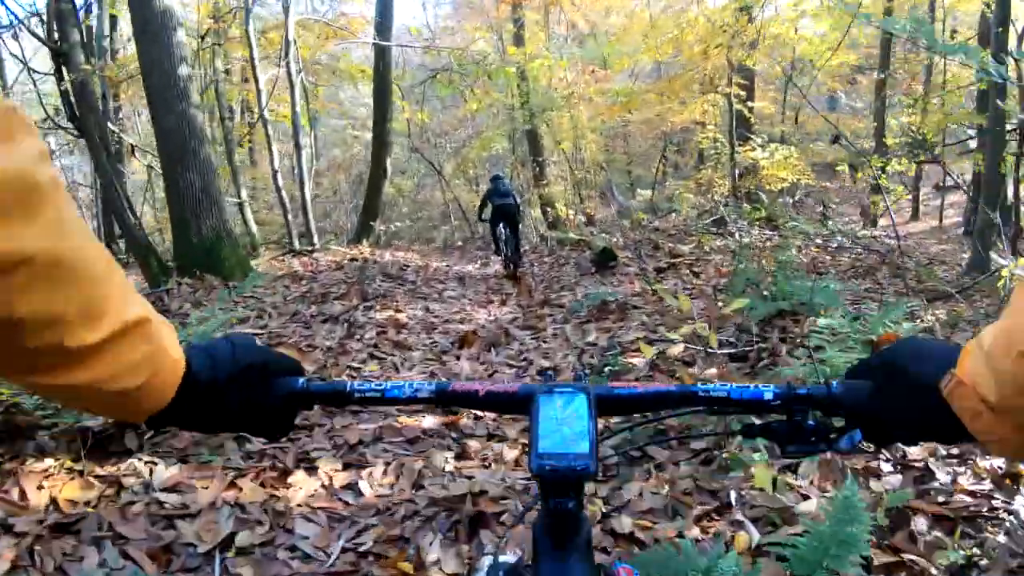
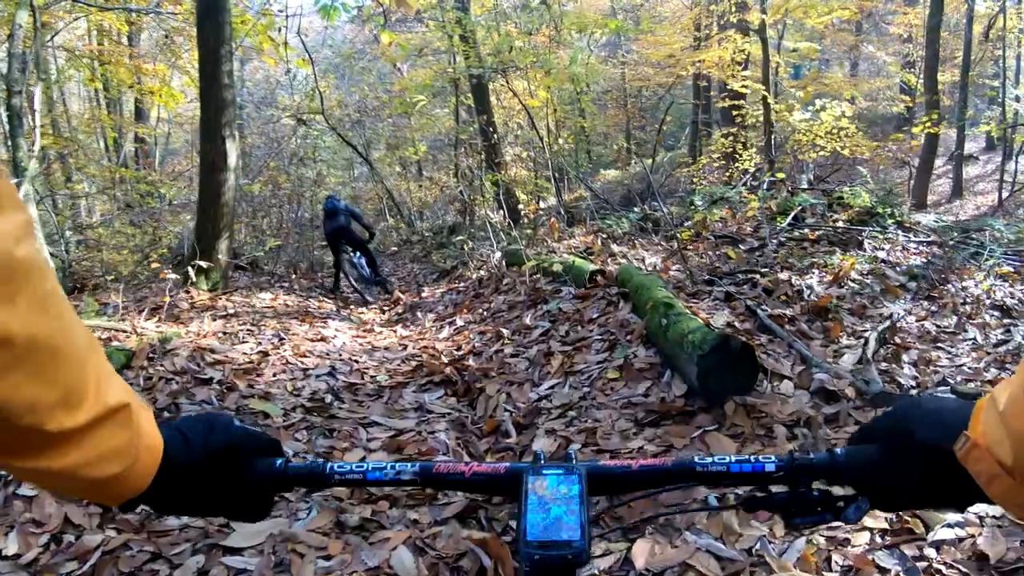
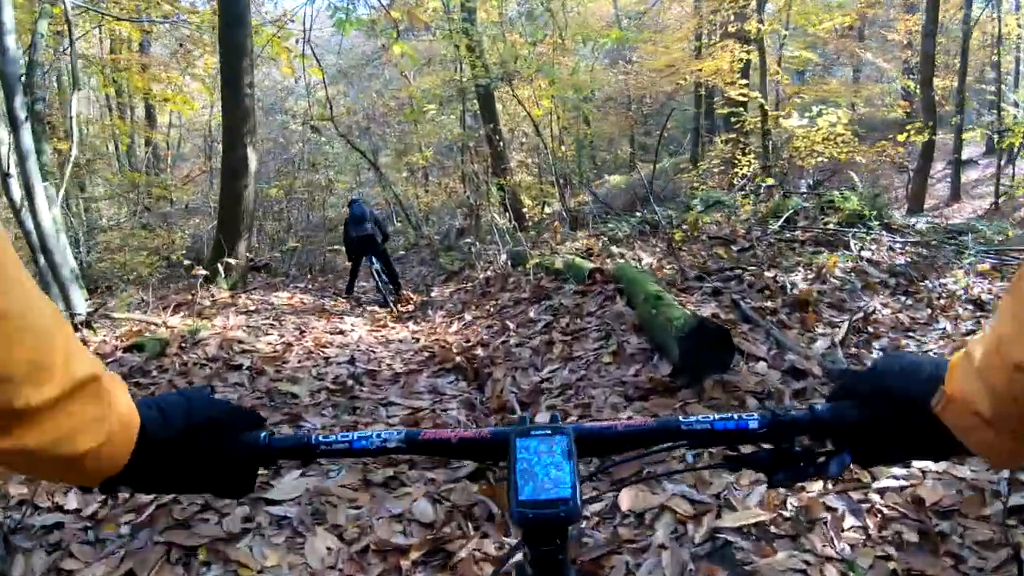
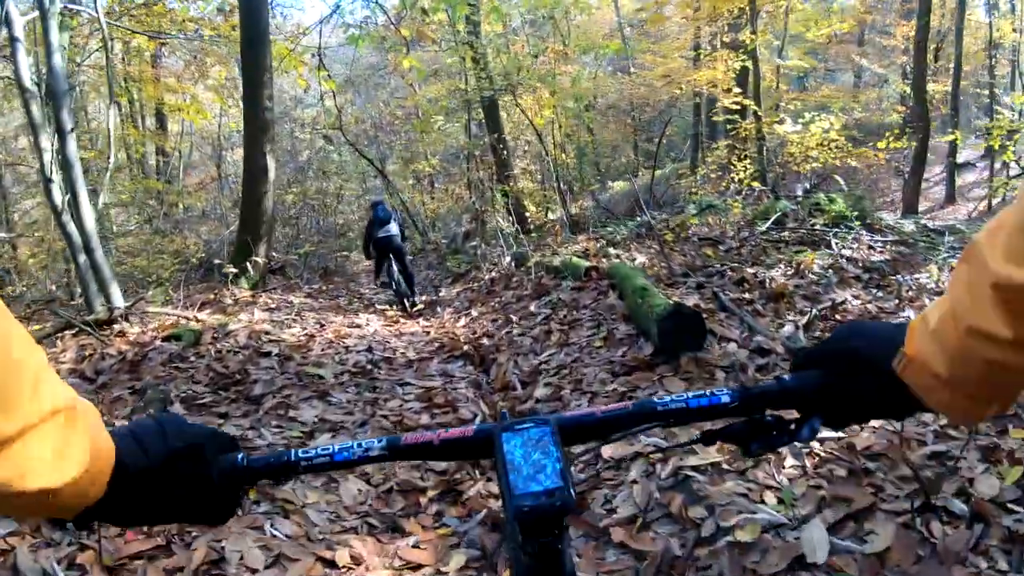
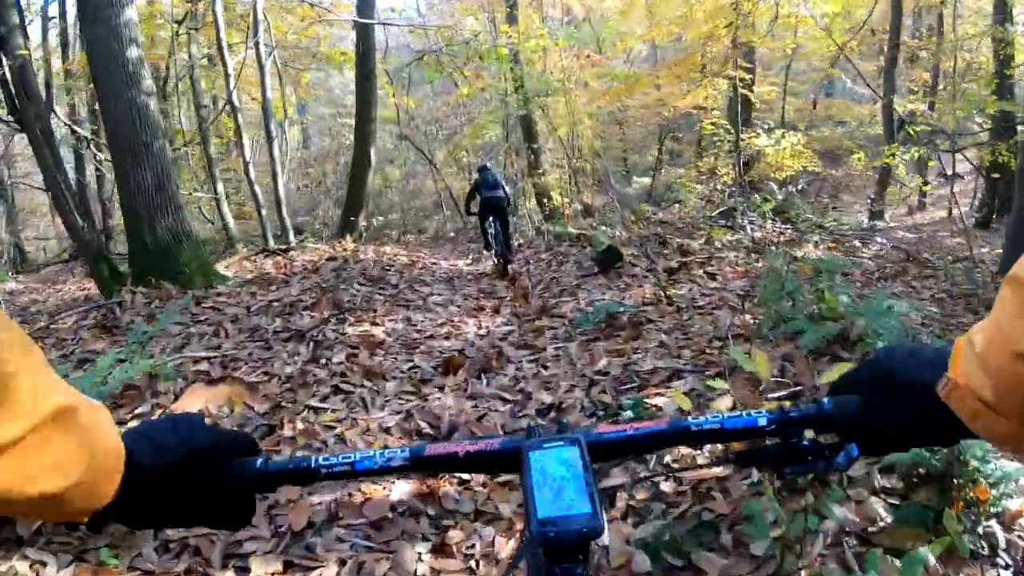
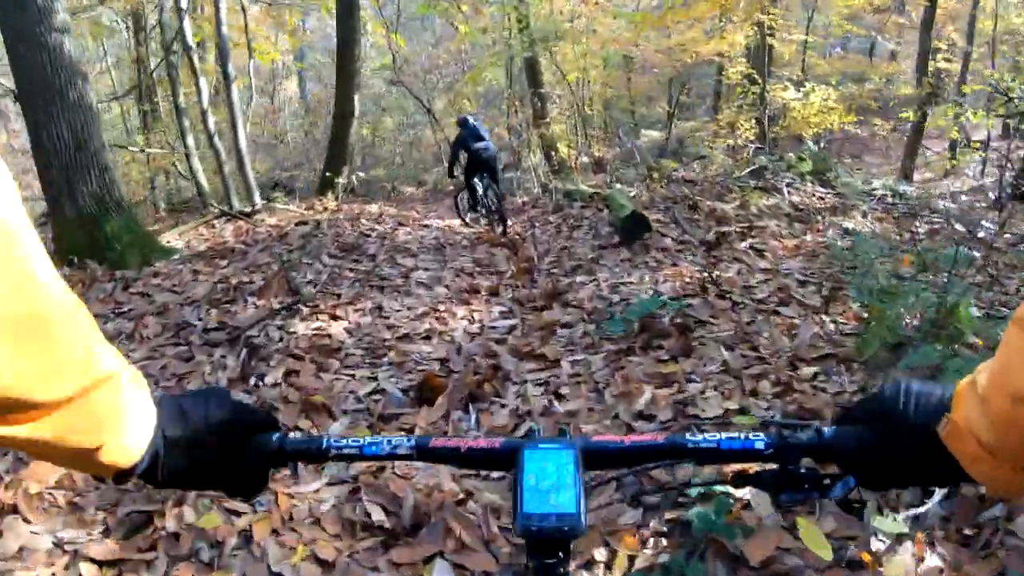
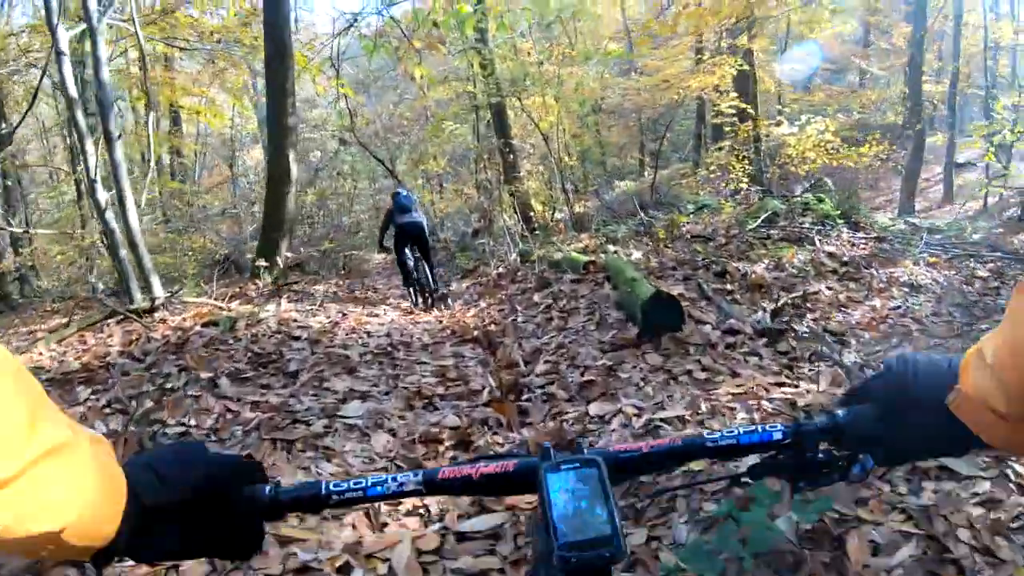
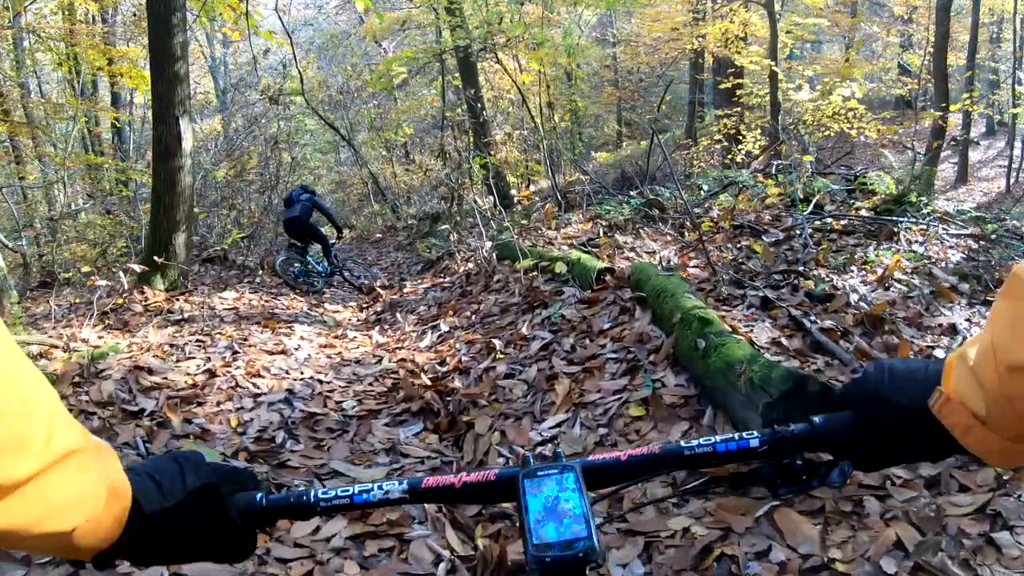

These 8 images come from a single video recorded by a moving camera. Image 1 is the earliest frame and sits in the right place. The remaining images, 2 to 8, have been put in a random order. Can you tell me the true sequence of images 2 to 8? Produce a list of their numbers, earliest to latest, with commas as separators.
5, 6, 7, 4, 3, 2, 8
